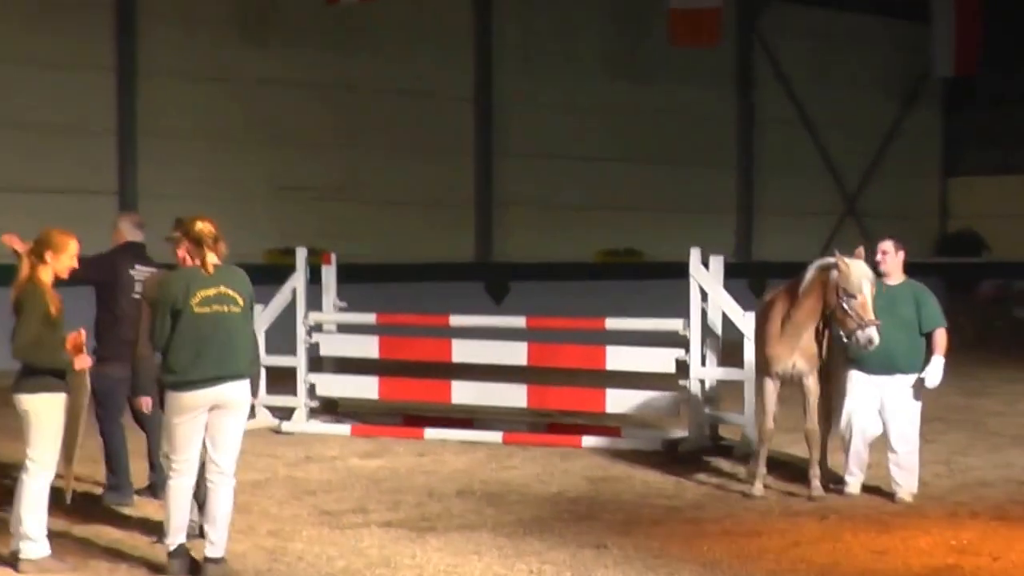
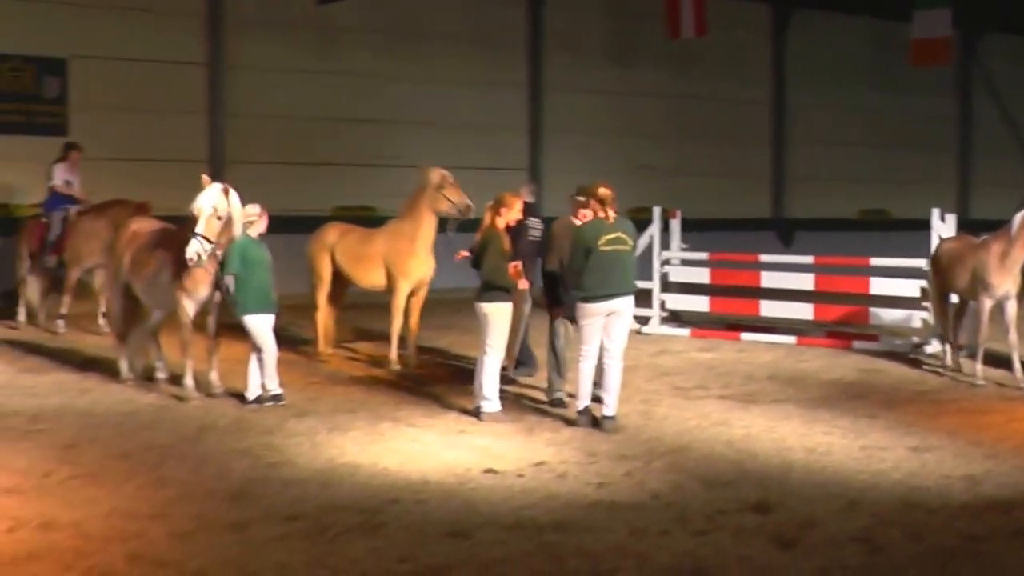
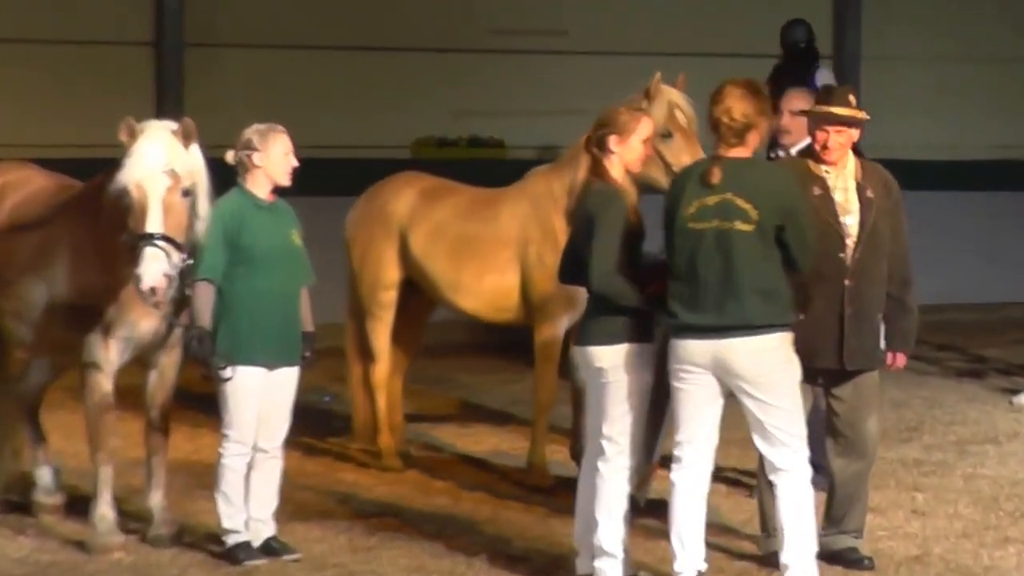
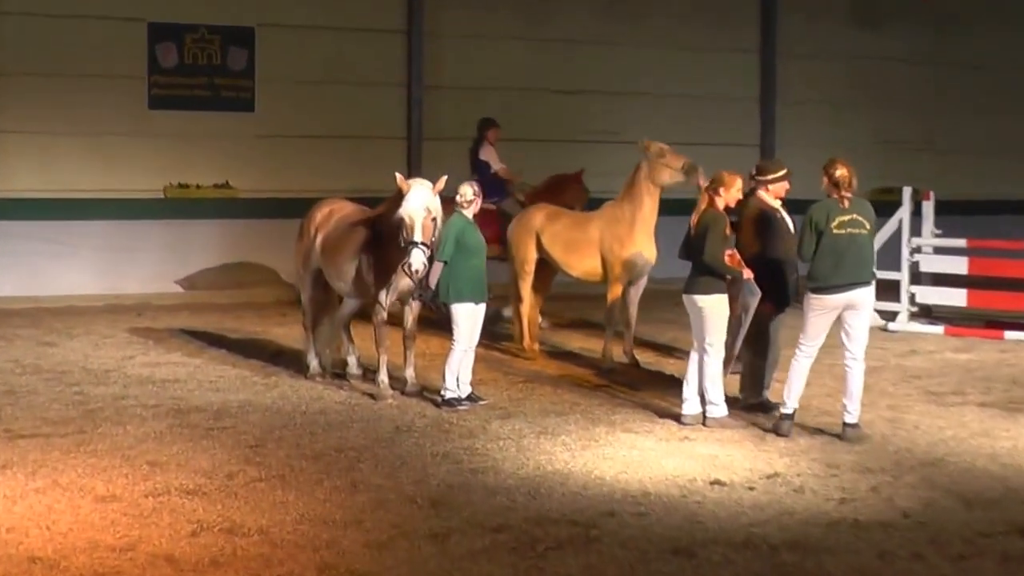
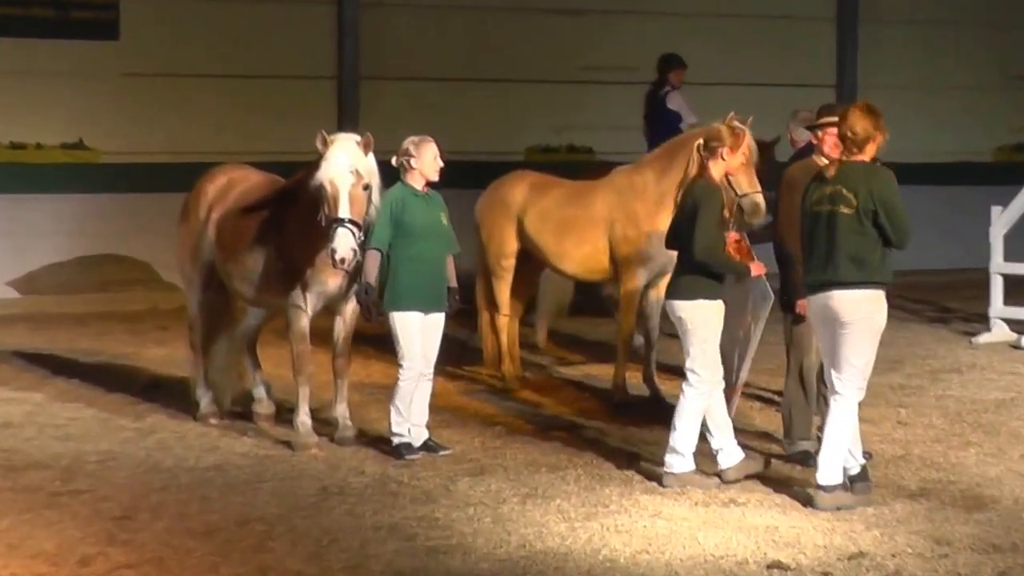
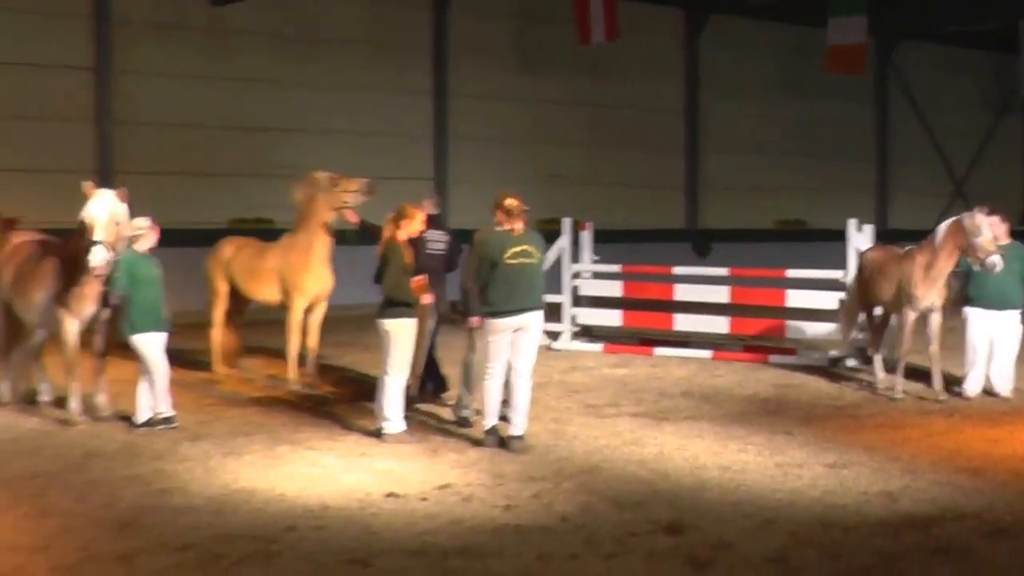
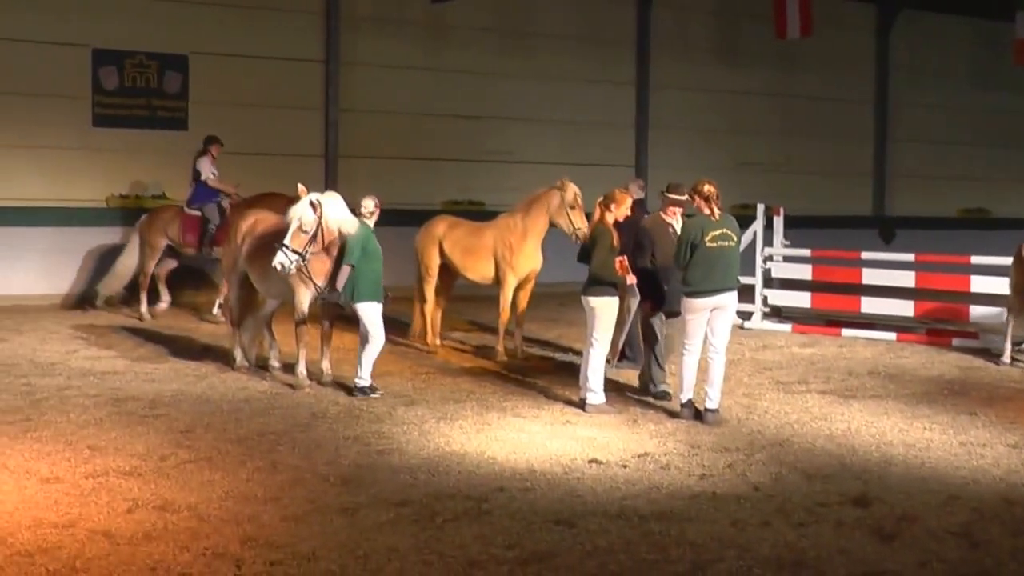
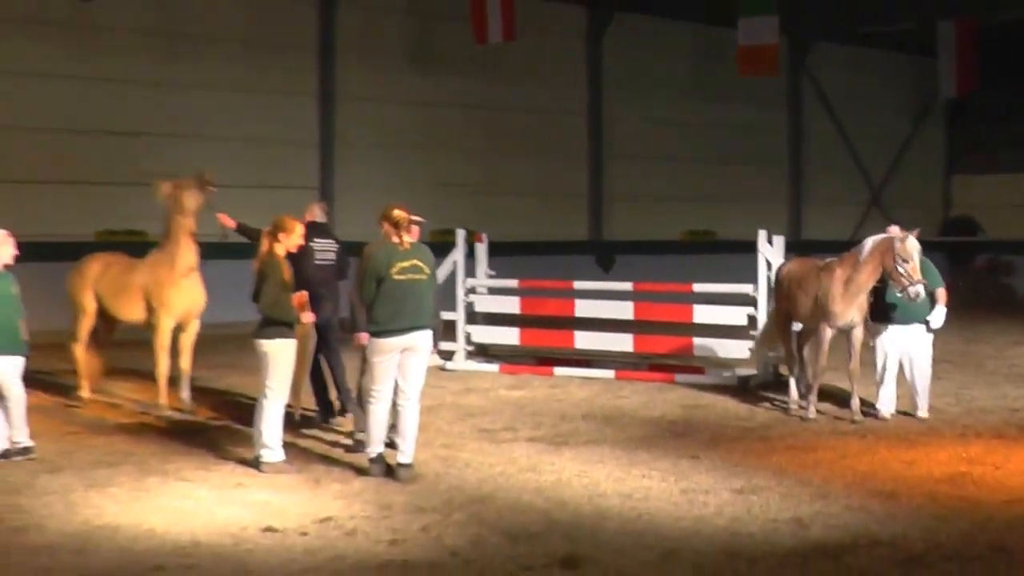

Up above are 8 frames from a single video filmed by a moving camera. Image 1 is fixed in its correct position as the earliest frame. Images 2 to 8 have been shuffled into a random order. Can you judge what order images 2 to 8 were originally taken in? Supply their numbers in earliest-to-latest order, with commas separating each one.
8, 6, 2, 7, 4, 5, 3
